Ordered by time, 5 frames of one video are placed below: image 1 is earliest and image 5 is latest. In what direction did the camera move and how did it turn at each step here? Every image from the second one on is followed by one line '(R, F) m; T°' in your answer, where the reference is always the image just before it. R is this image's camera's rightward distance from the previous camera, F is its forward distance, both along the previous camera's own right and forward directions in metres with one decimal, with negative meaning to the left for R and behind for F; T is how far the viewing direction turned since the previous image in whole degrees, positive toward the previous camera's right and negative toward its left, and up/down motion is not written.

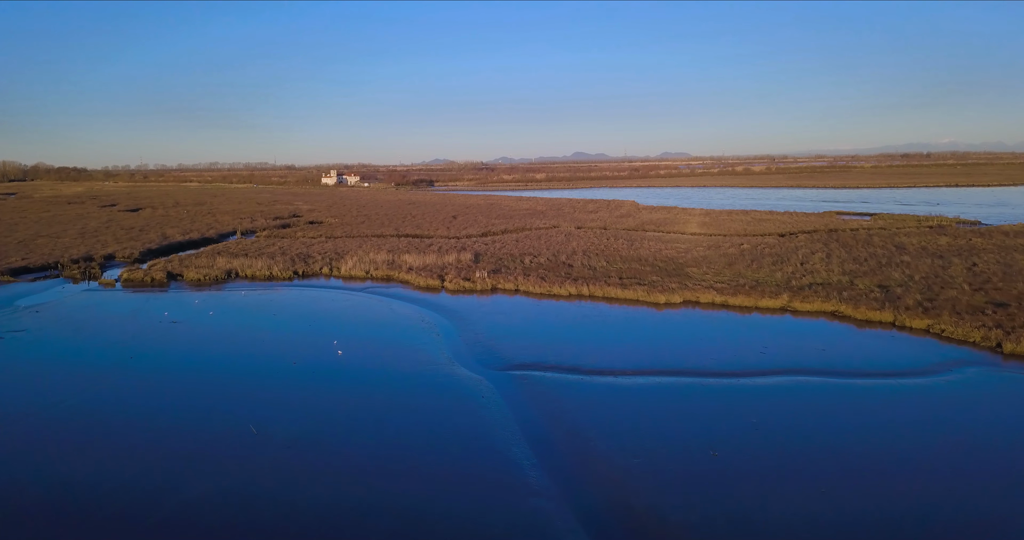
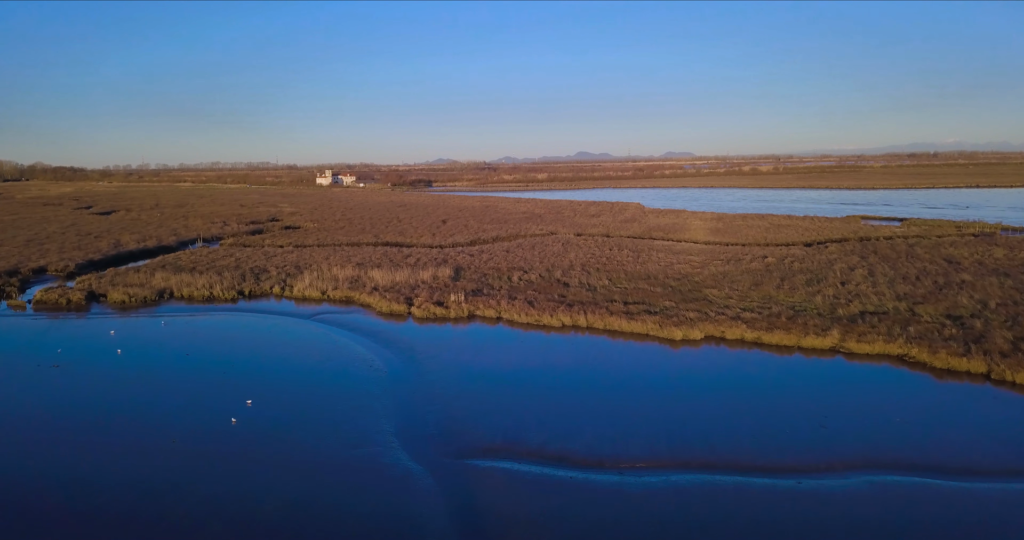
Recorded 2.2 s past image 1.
(+0.5, +3.0) m; 0°
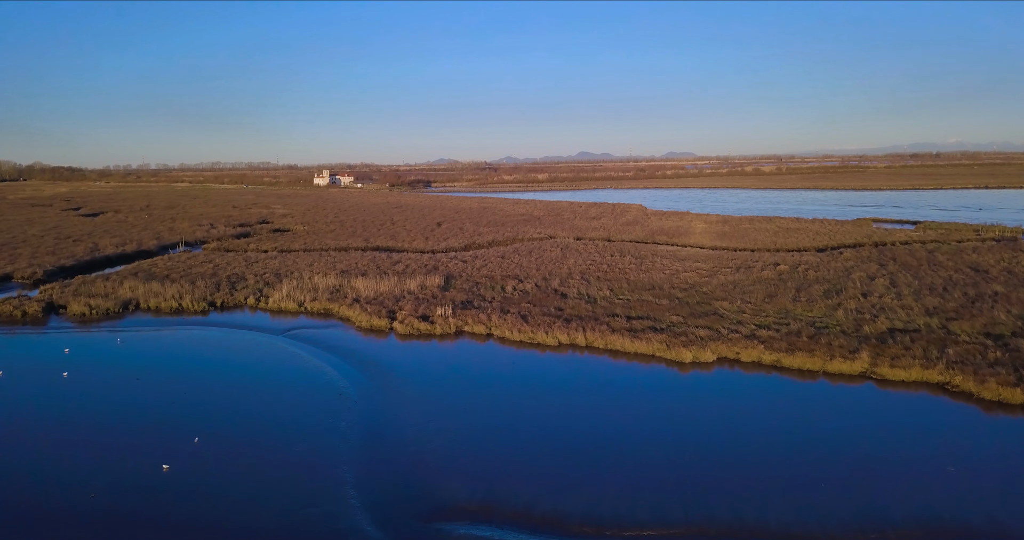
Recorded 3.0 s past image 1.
(+0.2, +1.2) m; 0°
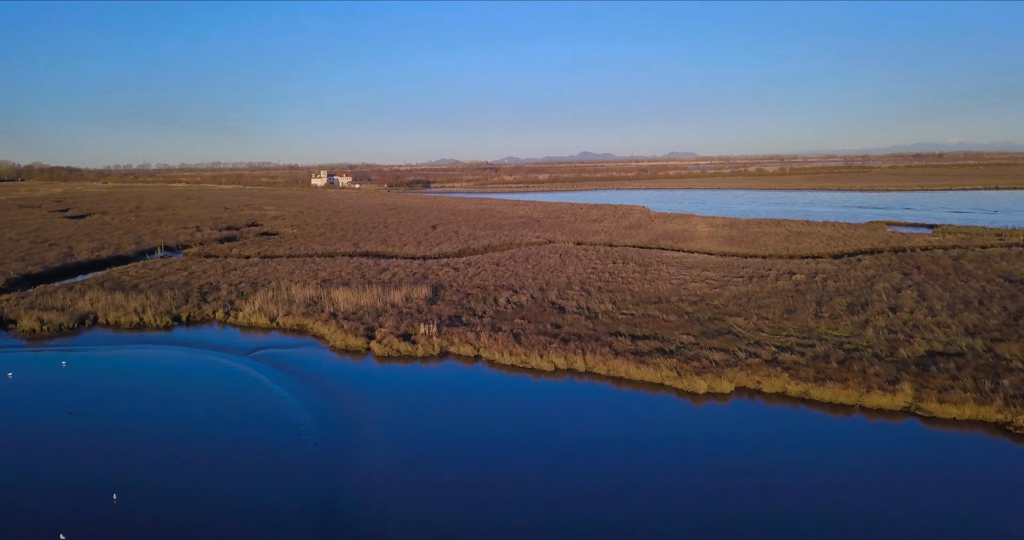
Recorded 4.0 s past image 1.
(+0.2, +1.3) m; 0°
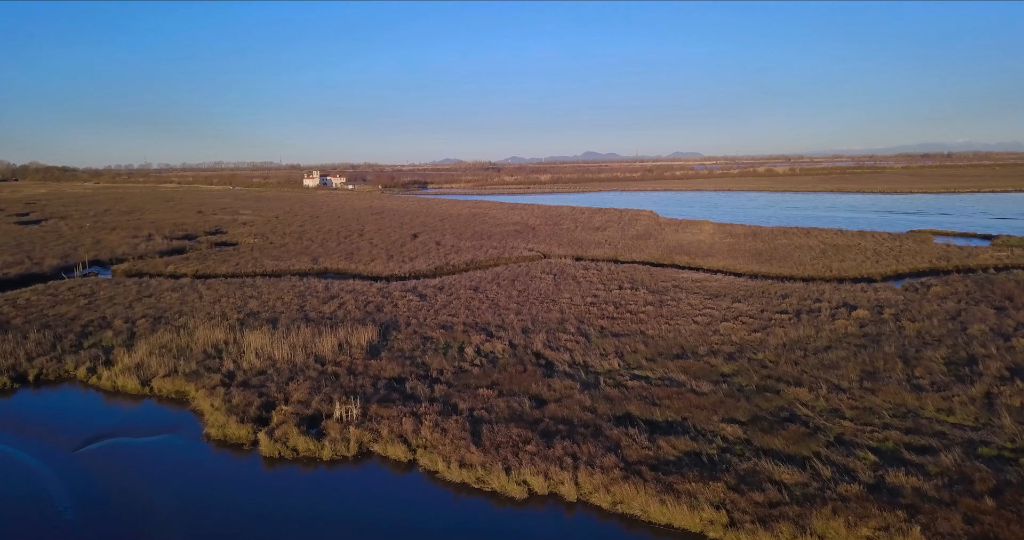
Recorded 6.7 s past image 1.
(+0.6, +3.9) m; 0°
